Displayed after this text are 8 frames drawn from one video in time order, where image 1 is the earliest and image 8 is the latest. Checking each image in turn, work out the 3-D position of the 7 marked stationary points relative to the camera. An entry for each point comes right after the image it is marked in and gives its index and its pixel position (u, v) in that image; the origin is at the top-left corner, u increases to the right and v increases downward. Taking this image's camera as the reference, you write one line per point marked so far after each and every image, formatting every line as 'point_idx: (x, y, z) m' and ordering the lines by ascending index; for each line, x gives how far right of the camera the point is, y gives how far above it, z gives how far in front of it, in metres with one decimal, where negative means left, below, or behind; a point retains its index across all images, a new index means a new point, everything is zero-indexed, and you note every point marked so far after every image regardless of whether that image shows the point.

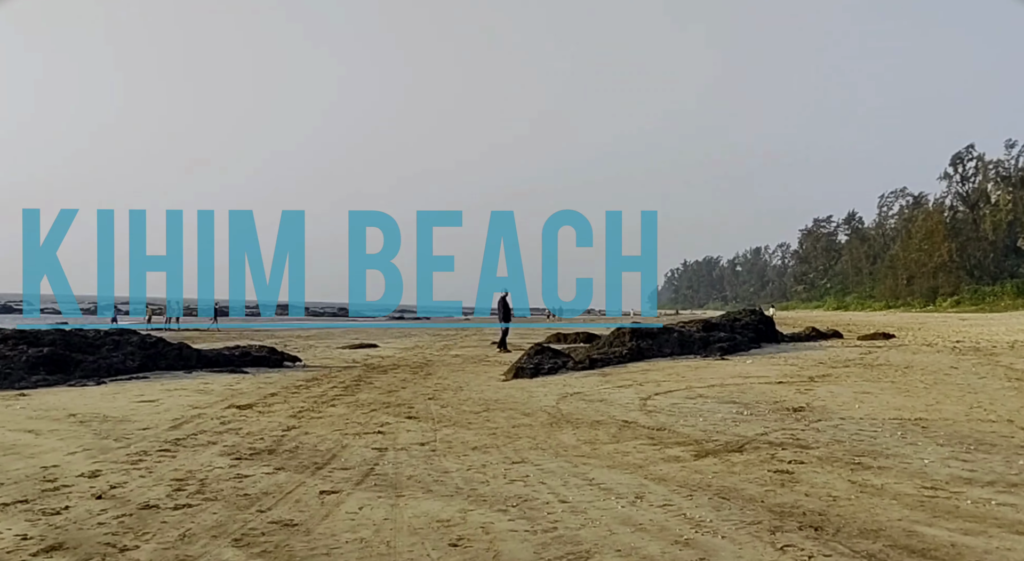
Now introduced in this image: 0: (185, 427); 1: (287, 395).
0: (-4.0, -1.8, +11.4) m
1: (-3.5, -1.8, +14.3) m
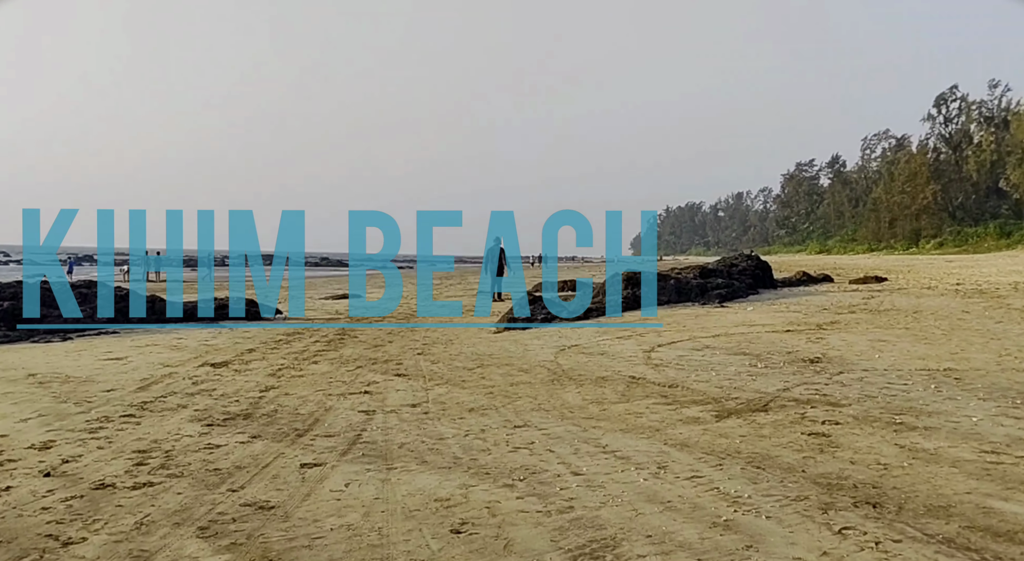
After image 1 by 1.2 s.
0: (-4.1, -1.2, +10.5) m
1: (-3.5, -1.0, +13.4) m
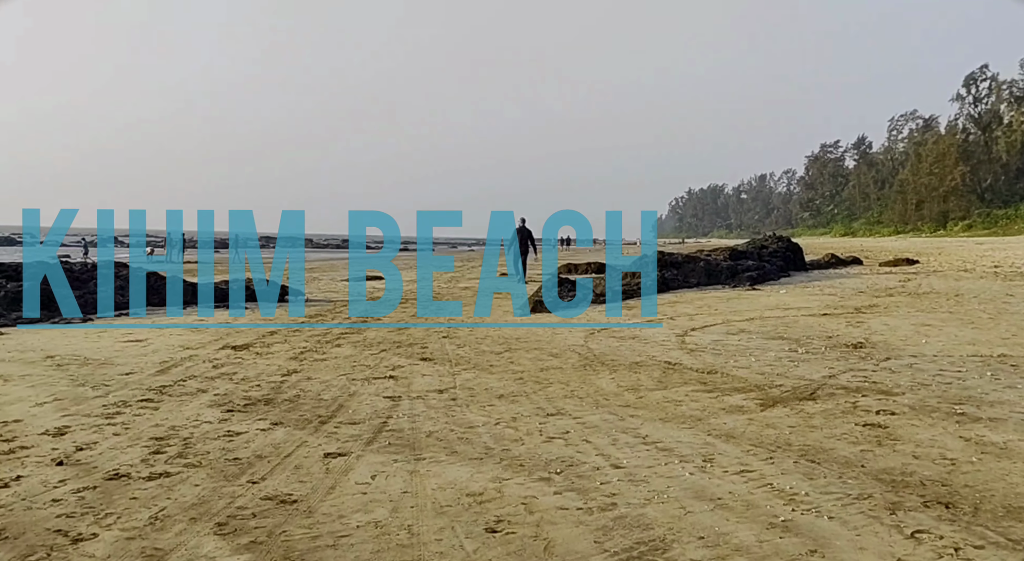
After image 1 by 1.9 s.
0: (-3.7, -1.0, +10.2) m
1: (-3.2, -0.7, +13.1) m
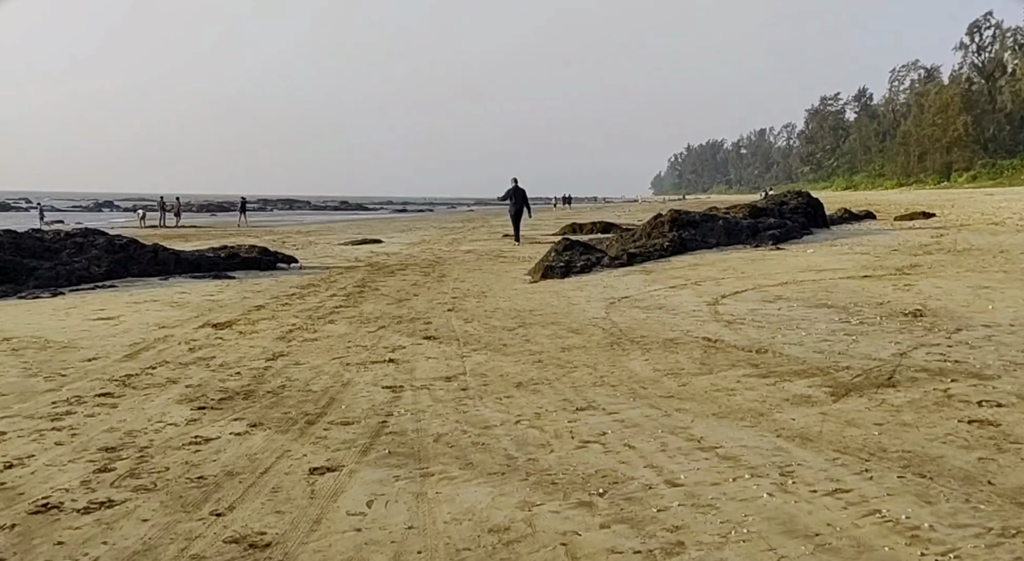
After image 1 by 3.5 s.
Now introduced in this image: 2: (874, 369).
0: (-3.6, -0.7, +9.0) m
1: (-3.0, -0.4, +11.9) m
2: (+2.7, -0.7, +6.9) m
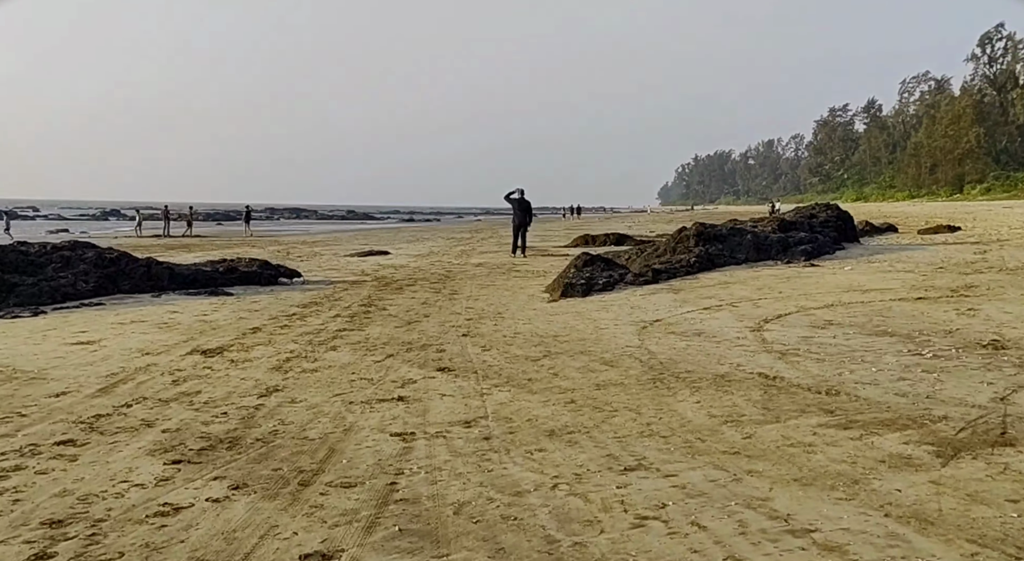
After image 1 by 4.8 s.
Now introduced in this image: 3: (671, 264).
0: (-3.4, -0.9, +7.9) m
1: (-2.8, -0.6, +10.8) m
2: (+2.9, -0.9, +5.8) m
3: (+2.8, +0.3, +16.1) m
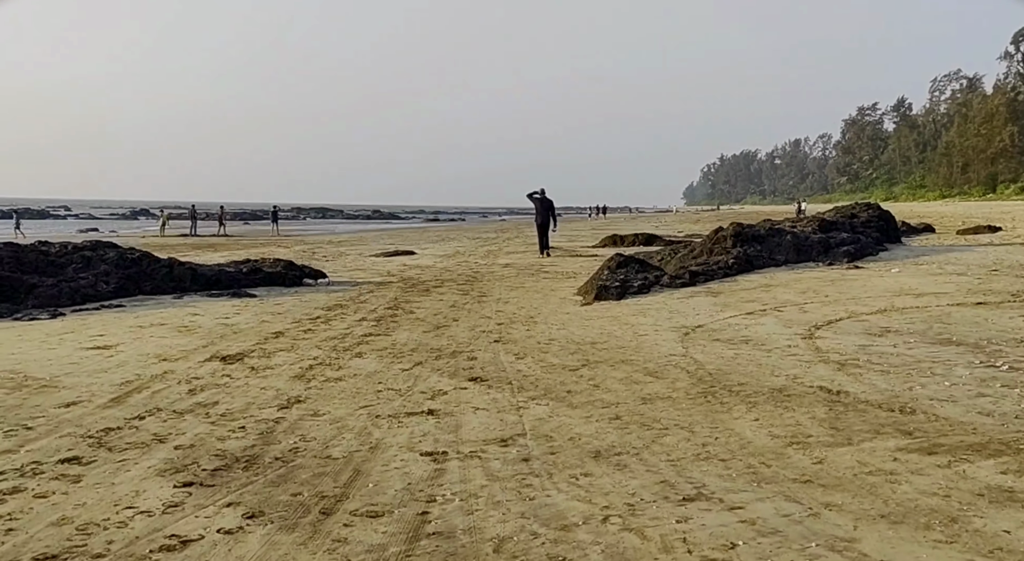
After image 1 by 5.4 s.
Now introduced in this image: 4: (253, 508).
0: (-3.1, -1.0, +7.5) m
1: (-2.4, -0.6, +10.3) m
2: (+3.1, -0.9, +5.1) m
3: (+3.3, +0.2, +15.5) m
4: (-1.4, -1.2, +4.9) m
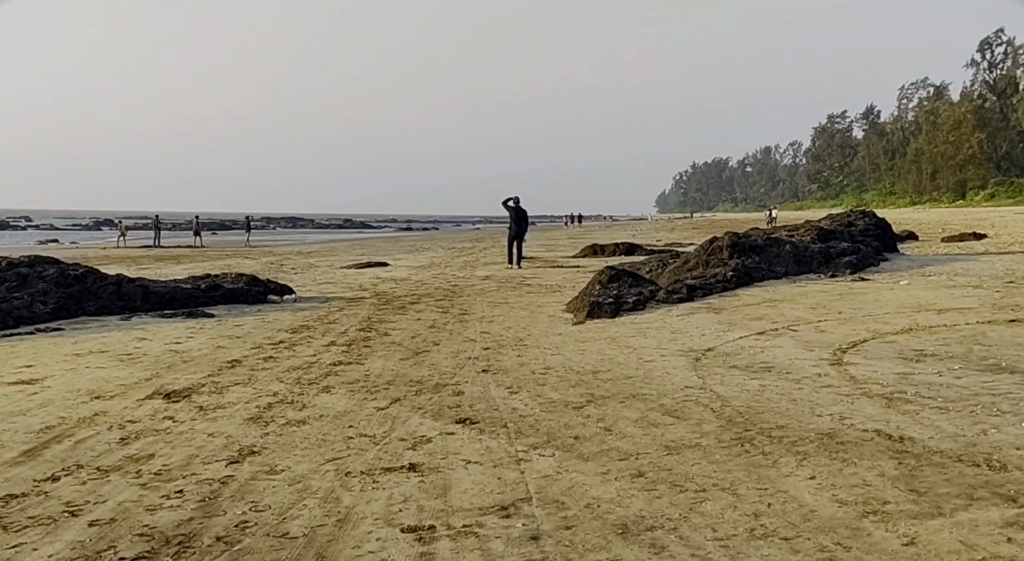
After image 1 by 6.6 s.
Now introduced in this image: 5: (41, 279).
0: (-3.1, -1.1, +6.2) m
1: (-2.5, -0.8, +9.1) m
2: (+3.2, -1.0, +4.1) m
3: (+3.0, 0.0, +14.4) m
4: (-1.3, -1.4, +3.7) m
5: (-6.6, 0.0, +13.1) m
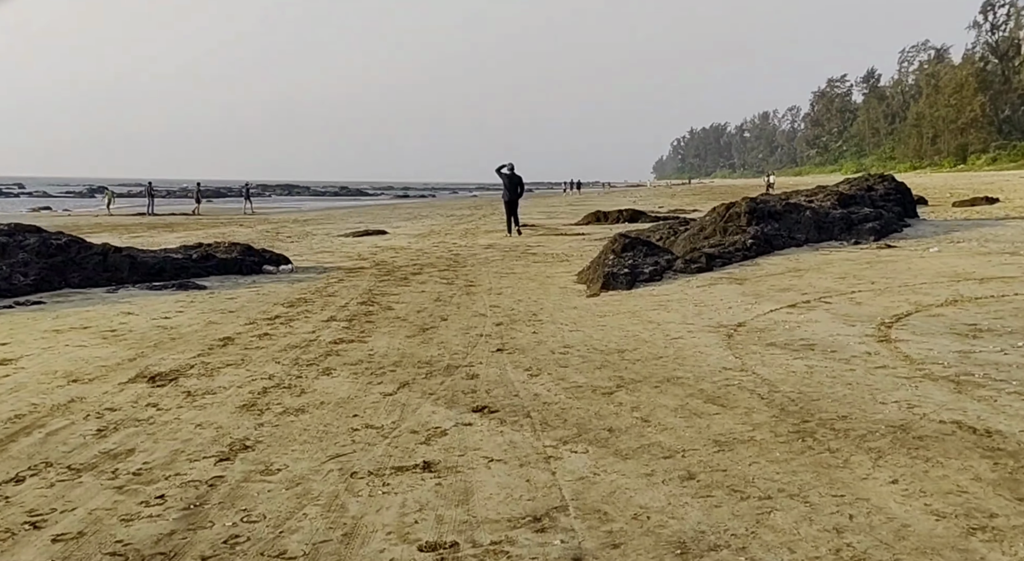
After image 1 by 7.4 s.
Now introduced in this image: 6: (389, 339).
0: (-2.9, -1.0, +5.5) m
1: (-2.4, -0.6, +8.3) m
2: (+3.3, -0.9, +3.4) m
3: (+3.1, +0.5, +13.7) m
4: (-1.2, -1.3, +3.0) m
5: (-6.5, +0.4, +12.3) m
6: (-1.1, -0.5, +8.3) m
